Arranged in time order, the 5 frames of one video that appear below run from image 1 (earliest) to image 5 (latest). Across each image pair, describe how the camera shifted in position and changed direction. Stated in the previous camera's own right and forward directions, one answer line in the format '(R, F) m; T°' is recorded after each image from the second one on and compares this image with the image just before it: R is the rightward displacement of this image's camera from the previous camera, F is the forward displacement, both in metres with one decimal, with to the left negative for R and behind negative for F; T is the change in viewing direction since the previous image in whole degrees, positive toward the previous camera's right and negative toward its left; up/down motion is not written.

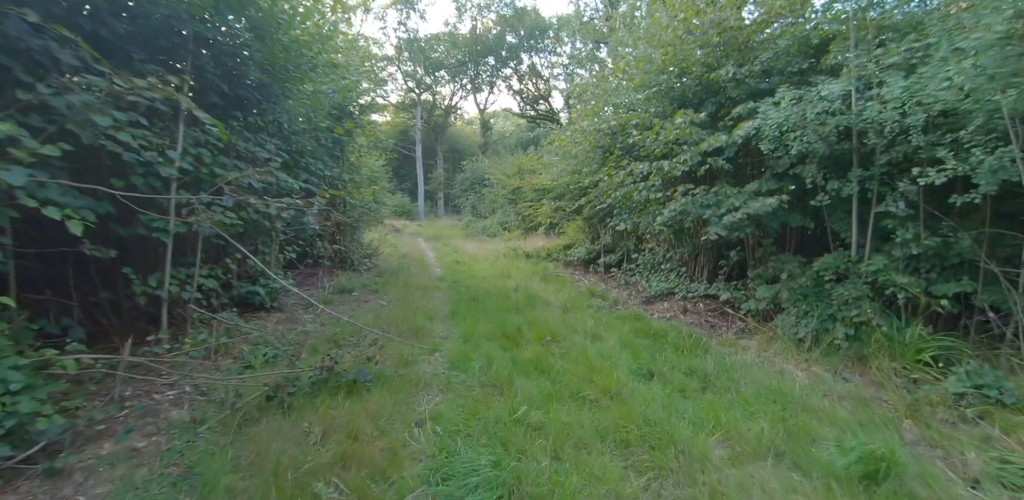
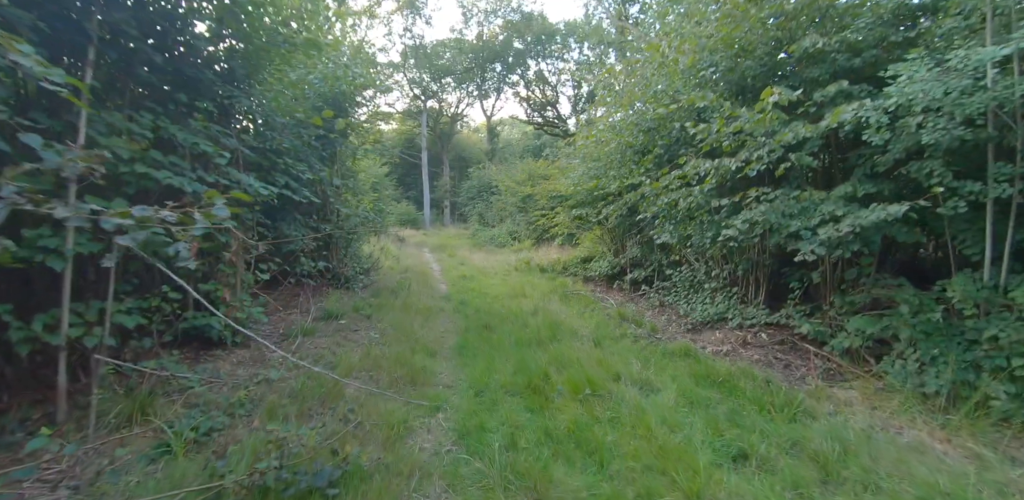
(-0.2, +1.5) m; -1°
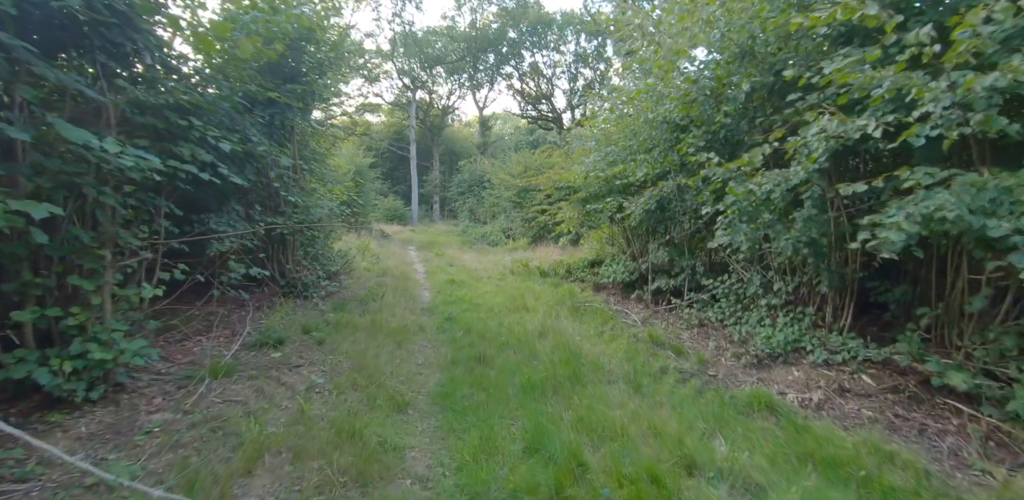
(-0.1, +1.9) m; +1°
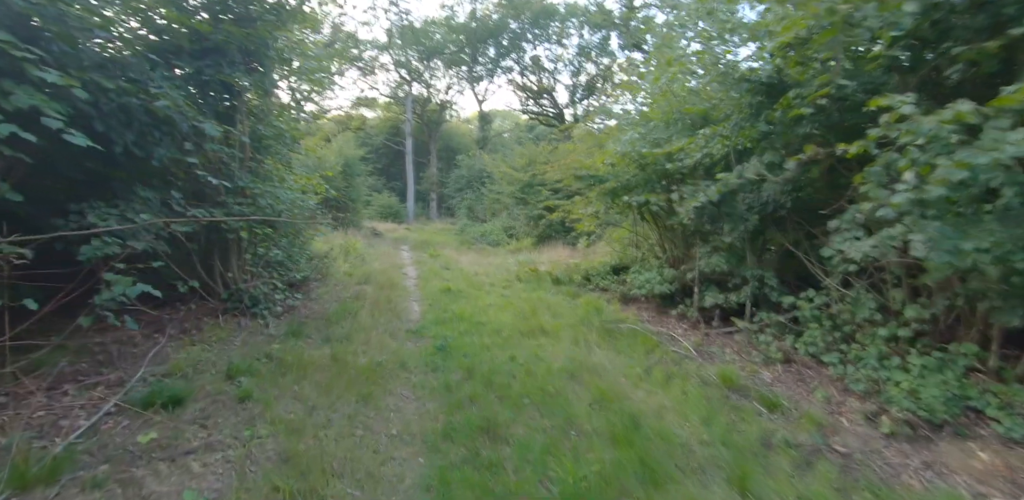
(-0.2, +1.9) m; 0°
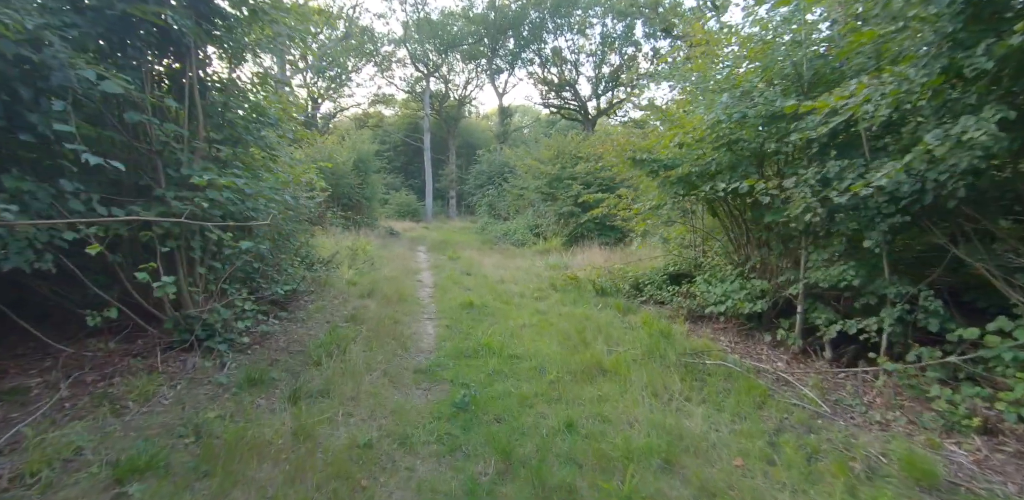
(-0.2, +1.7) m; -2°
